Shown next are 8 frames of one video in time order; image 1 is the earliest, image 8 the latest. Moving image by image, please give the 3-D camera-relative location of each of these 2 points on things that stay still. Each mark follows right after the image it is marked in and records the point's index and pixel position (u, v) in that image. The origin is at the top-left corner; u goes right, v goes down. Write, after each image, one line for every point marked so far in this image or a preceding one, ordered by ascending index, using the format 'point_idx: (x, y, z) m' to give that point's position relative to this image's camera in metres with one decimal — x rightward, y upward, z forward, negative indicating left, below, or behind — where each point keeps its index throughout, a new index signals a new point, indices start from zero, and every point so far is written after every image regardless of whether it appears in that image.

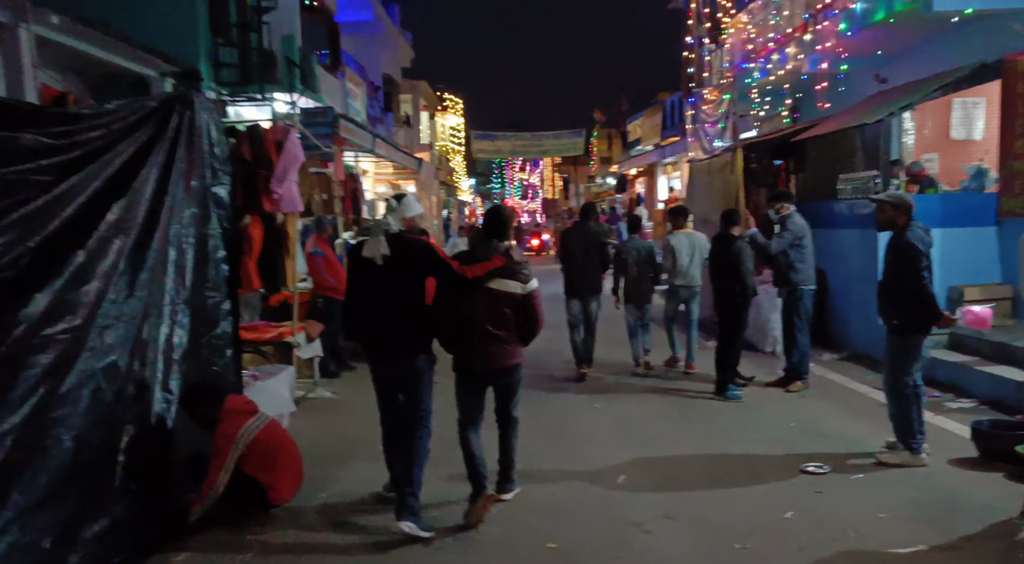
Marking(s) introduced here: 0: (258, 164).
0: (-2.2, +1.0, +6.6) m
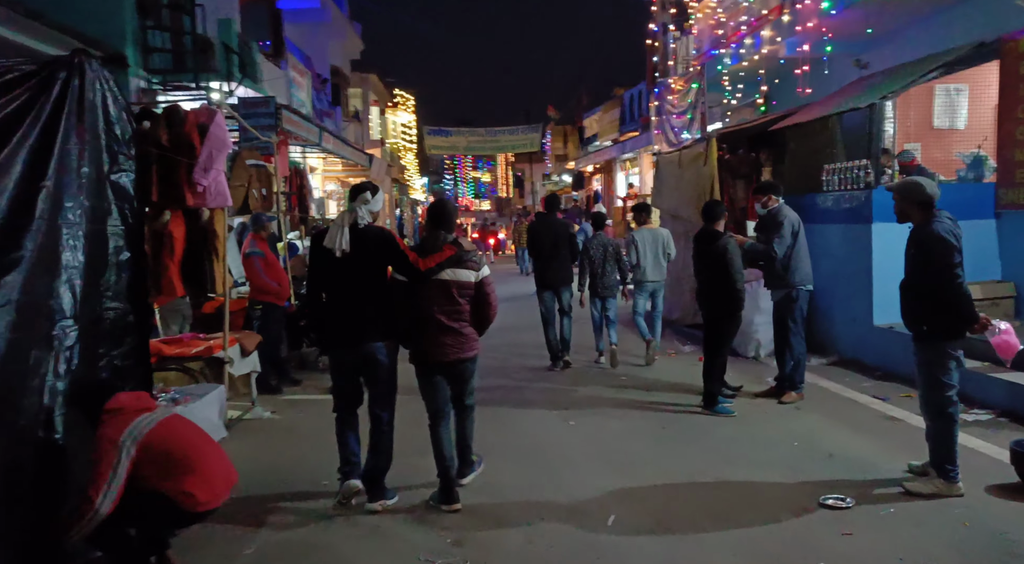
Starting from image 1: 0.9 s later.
0: (-2.5, +1.0, +5.7) m
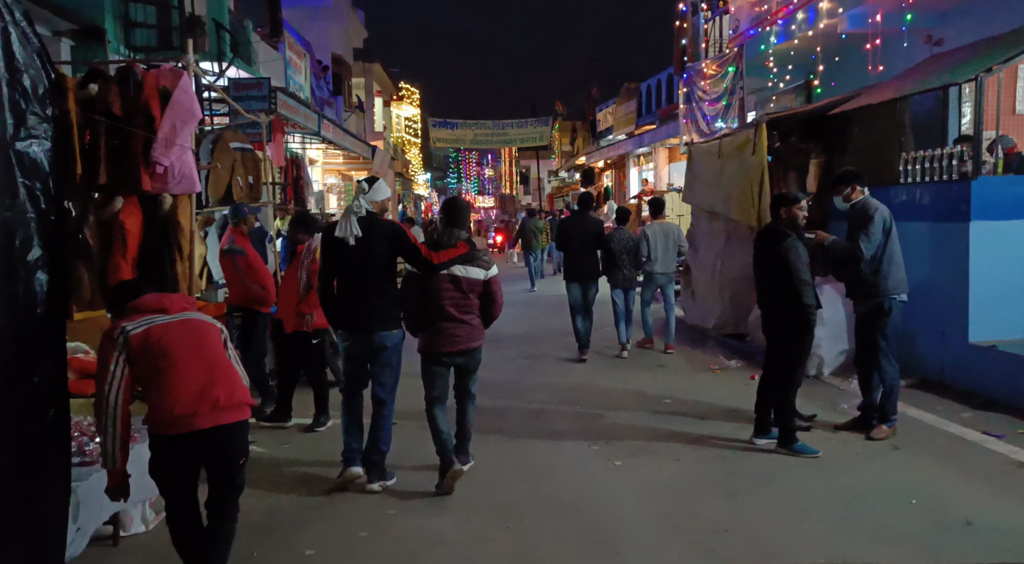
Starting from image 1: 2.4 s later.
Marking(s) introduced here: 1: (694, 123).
0: (-2.2, +0.9, +4.5) m
1: (+3.1, +2.7, +13.0) m
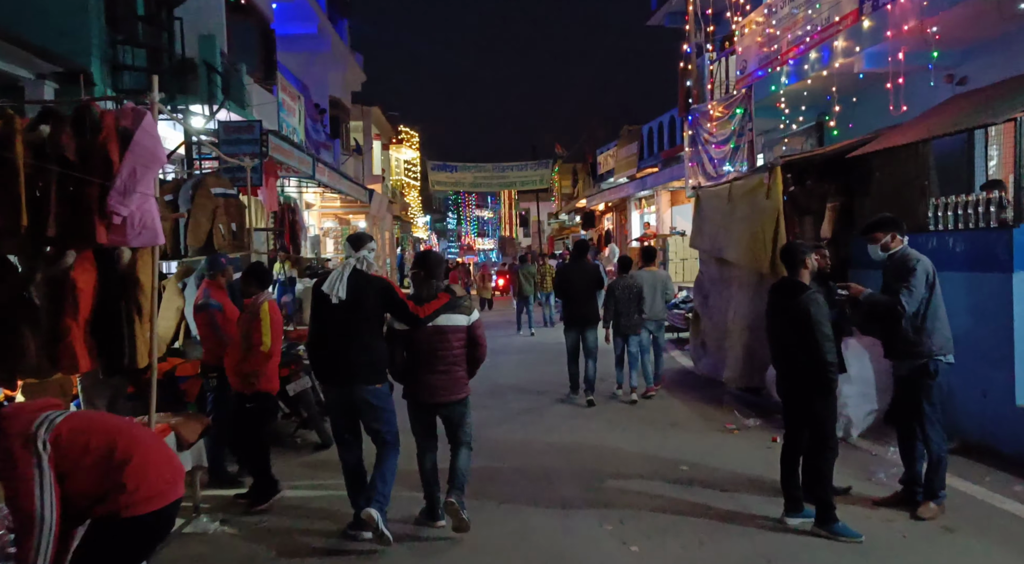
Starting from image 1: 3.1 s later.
0: (-2.2, +0.6, +4.0) m
1: (+3.1, +1.9, +12.5) m
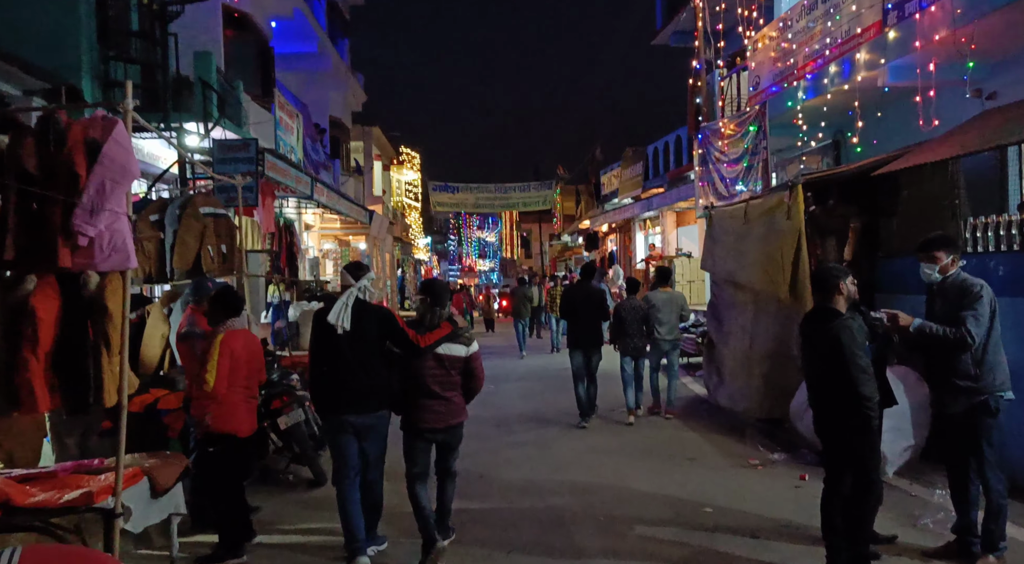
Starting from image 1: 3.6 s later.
0: (-2.2, +0.5, +3.6) m
1: (+3.1, +1.5, +12.1) m
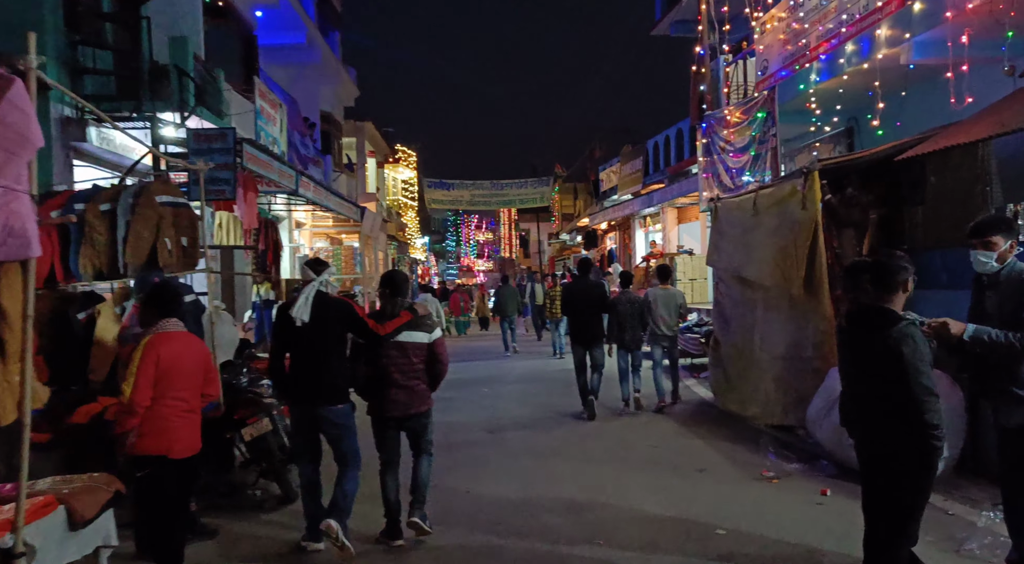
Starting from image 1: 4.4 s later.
0: (-2.2, +0.5, +3.0) m
1: (+3.1, +1.6, +11.5) m
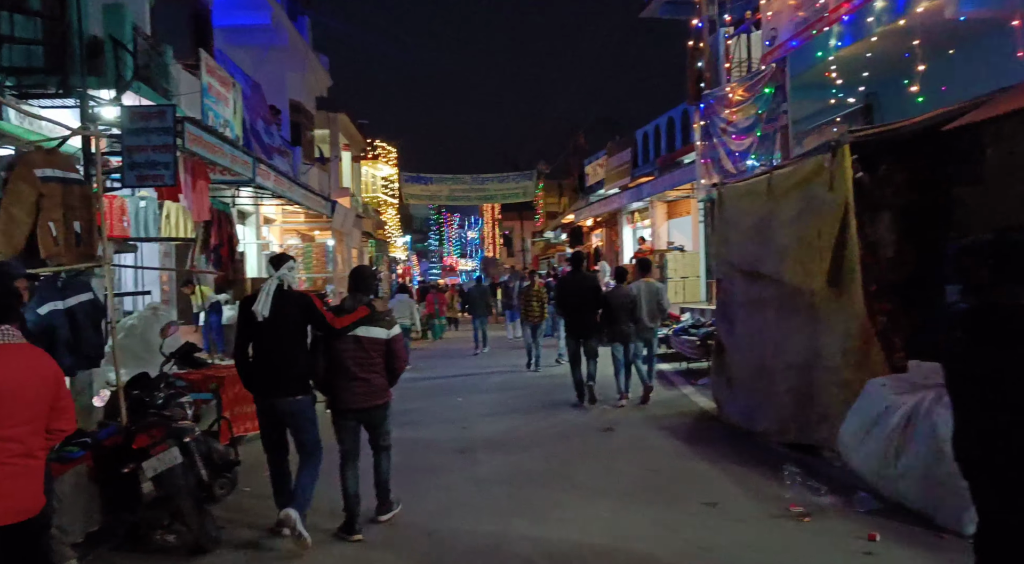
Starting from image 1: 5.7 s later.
0: (-2.3, +0.5, +1.7) m
1: (+2.8, +1.6, +10.4) m
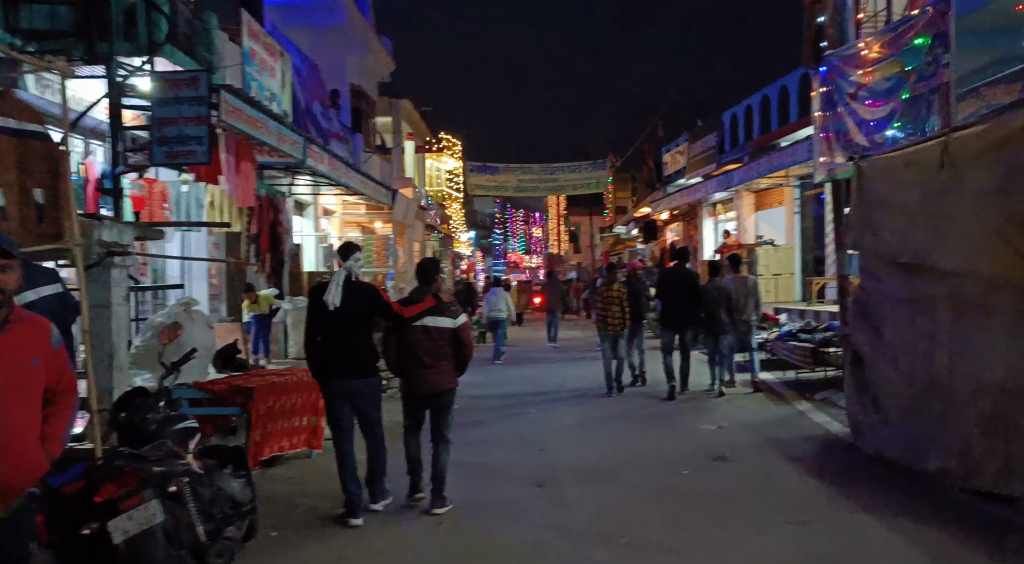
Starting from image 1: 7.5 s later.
0: (-2.1, +0.6, +0.4) m
1: (+3.7, +1.7, +8.6) m
